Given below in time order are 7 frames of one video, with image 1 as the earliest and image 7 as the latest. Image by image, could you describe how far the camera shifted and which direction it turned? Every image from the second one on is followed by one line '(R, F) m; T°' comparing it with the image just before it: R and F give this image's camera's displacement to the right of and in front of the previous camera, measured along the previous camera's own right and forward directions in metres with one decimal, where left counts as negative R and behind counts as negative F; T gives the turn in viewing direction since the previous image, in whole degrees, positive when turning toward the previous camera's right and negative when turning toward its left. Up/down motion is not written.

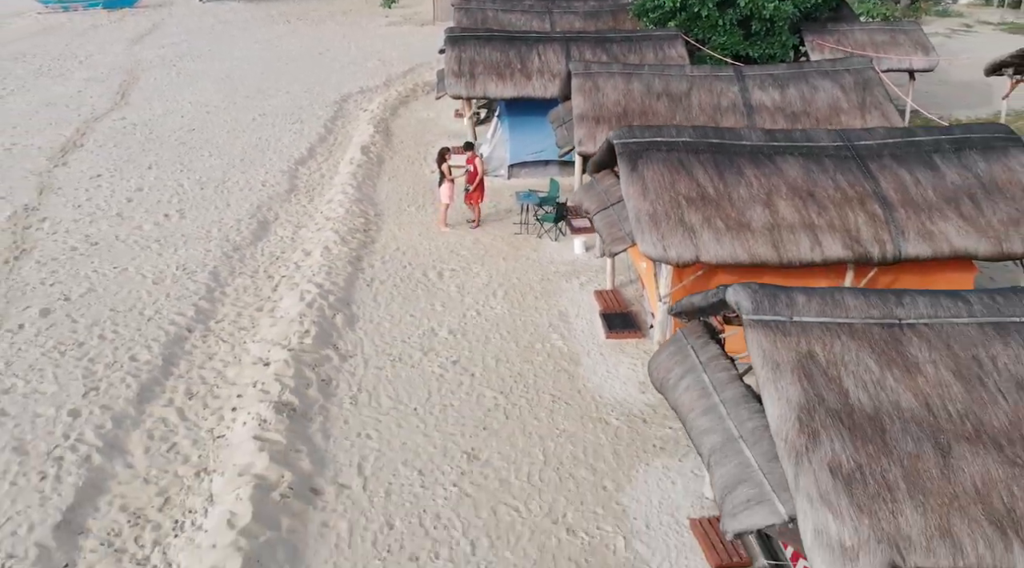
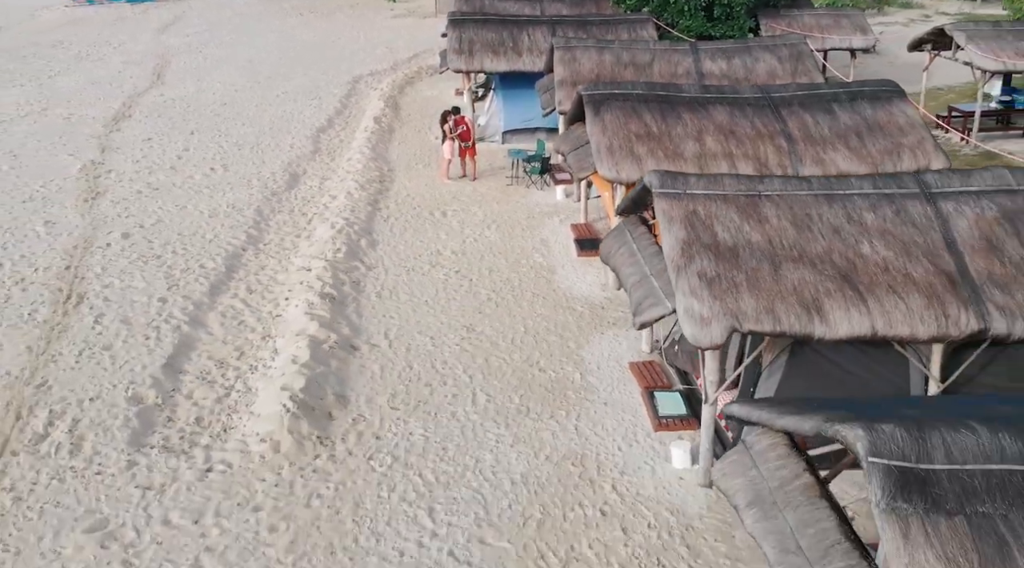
(+0.1, -2.8) m; 0°
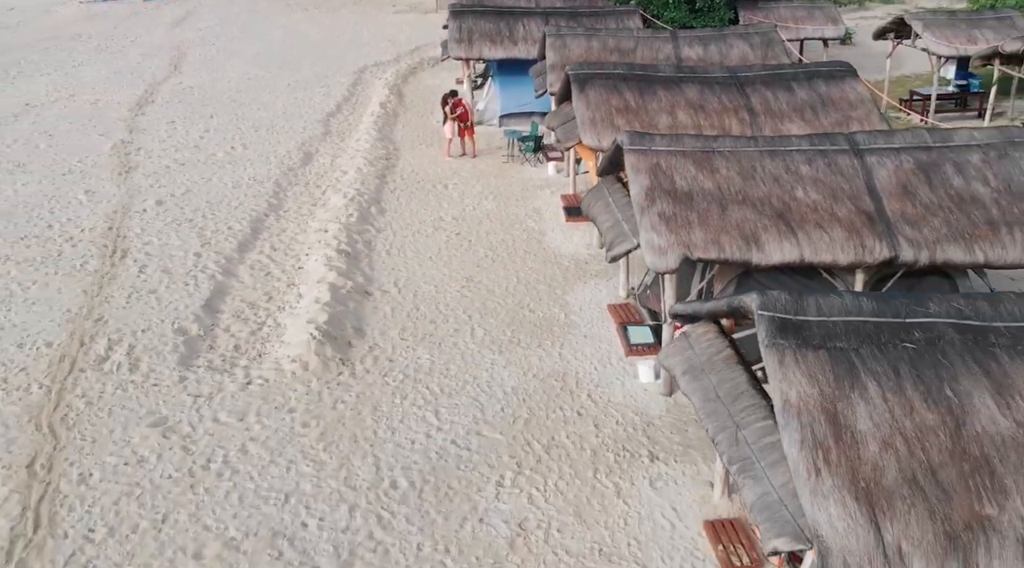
(+0.1, -1.6) m; 0°
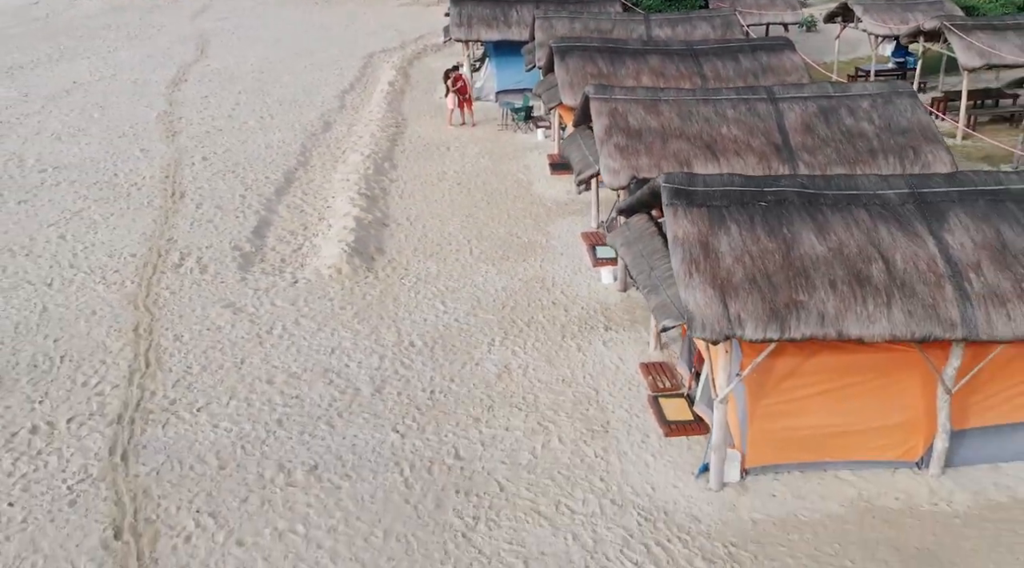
(+0.2, -2.8) m; 0°
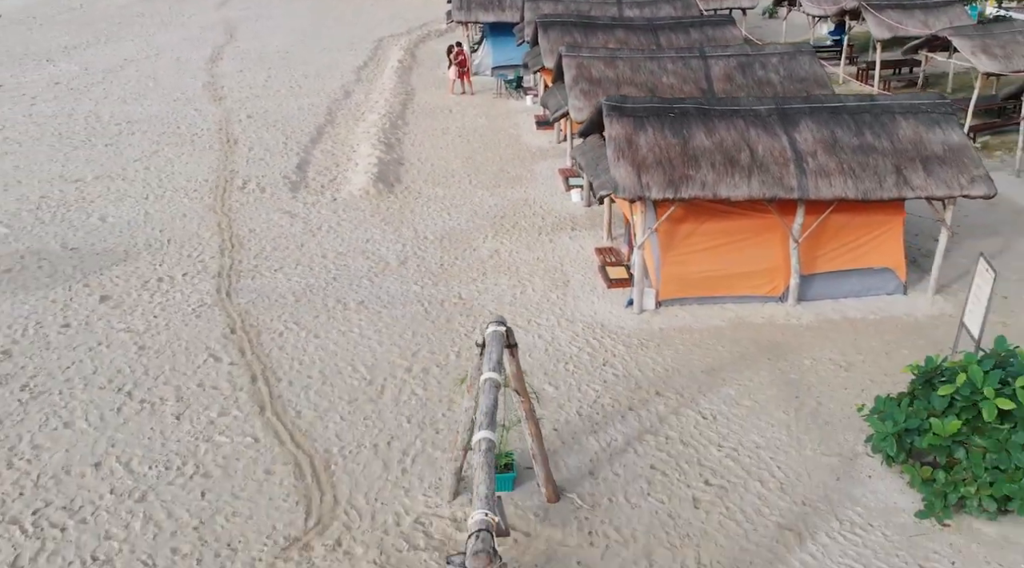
(+0.2, -3.8) m; 0°
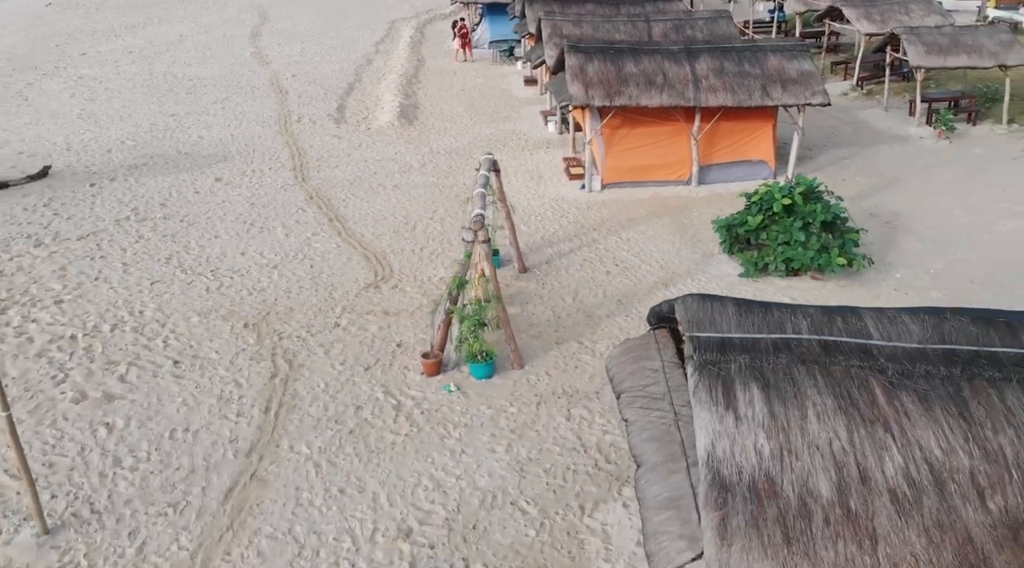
(+0.2, -5.5) m; 0°
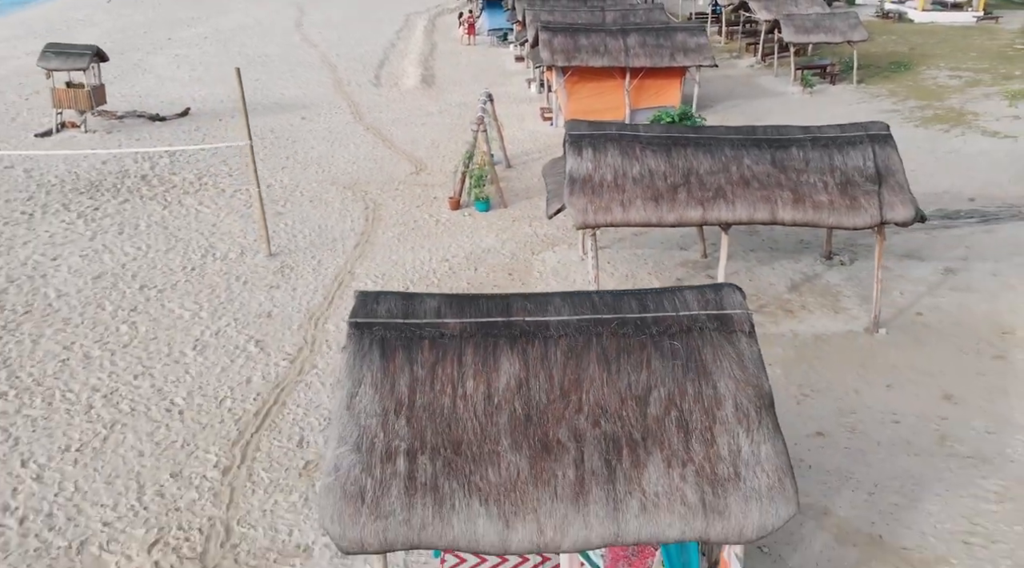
(+0.3, -8.5) m; 0°
